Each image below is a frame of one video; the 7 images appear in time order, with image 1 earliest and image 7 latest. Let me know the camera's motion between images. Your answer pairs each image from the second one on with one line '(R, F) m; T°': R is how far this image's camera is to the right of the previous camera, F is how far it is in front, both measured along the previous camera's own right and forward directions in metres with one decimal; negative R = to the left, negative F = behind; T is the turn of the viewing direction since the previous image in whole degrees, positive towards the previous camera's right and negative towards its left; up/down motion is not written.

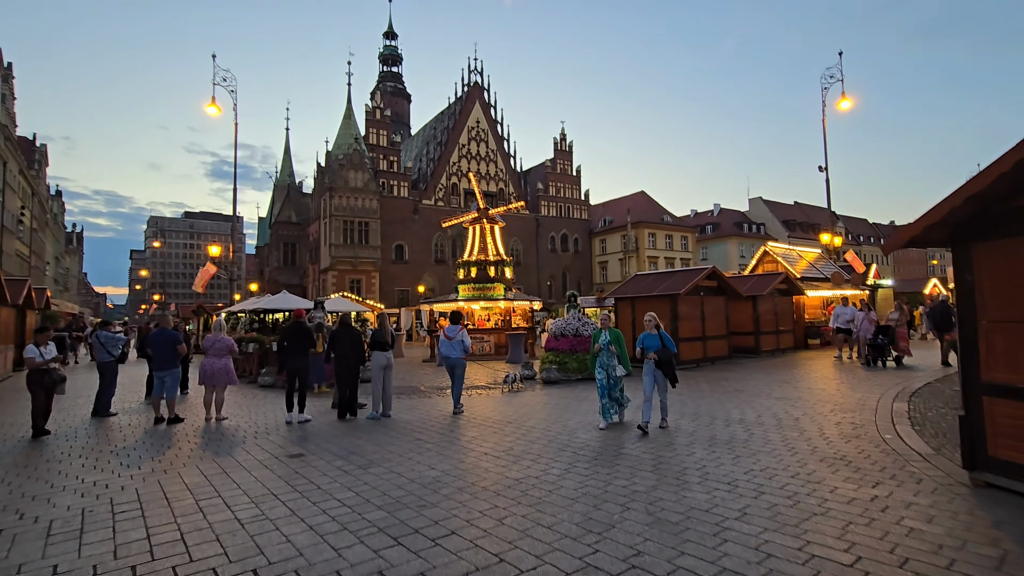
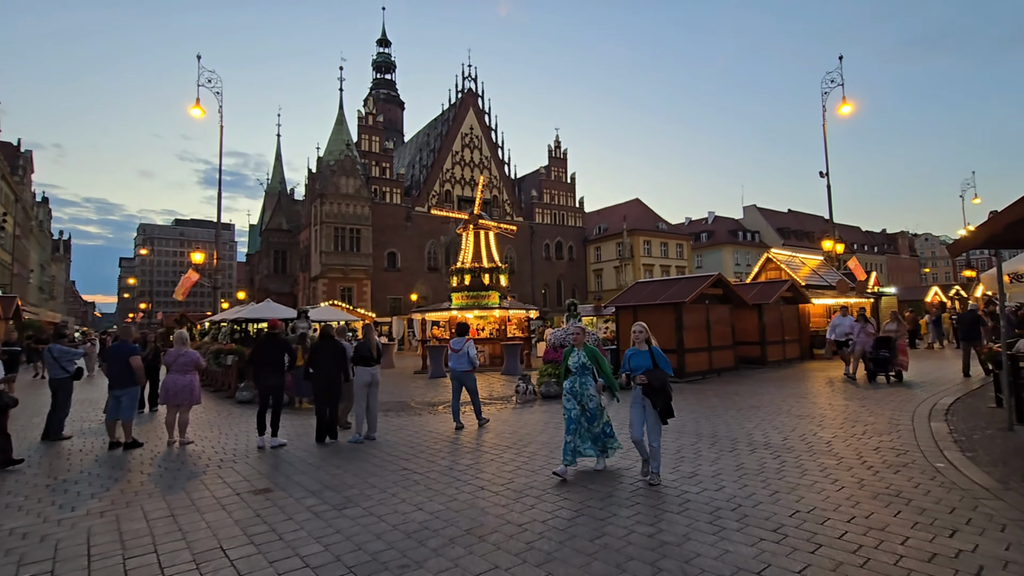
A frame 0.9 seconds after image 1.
(-0.1, +0.9) m; +1°
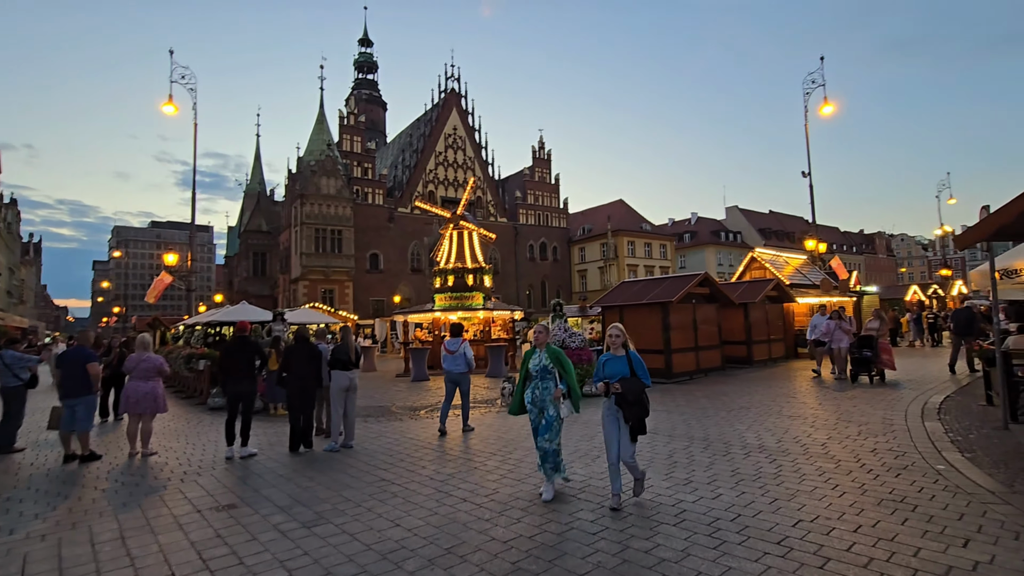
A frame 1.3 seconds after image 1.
(0.0, +0.4) m; +2°
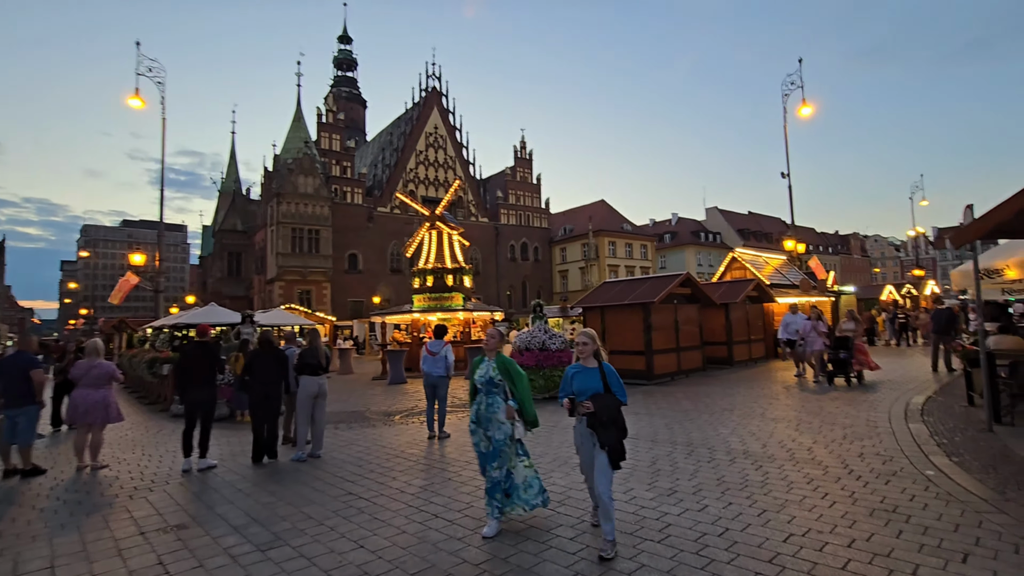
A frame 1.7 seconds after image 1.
(+0.1, +0.4) m; +2°
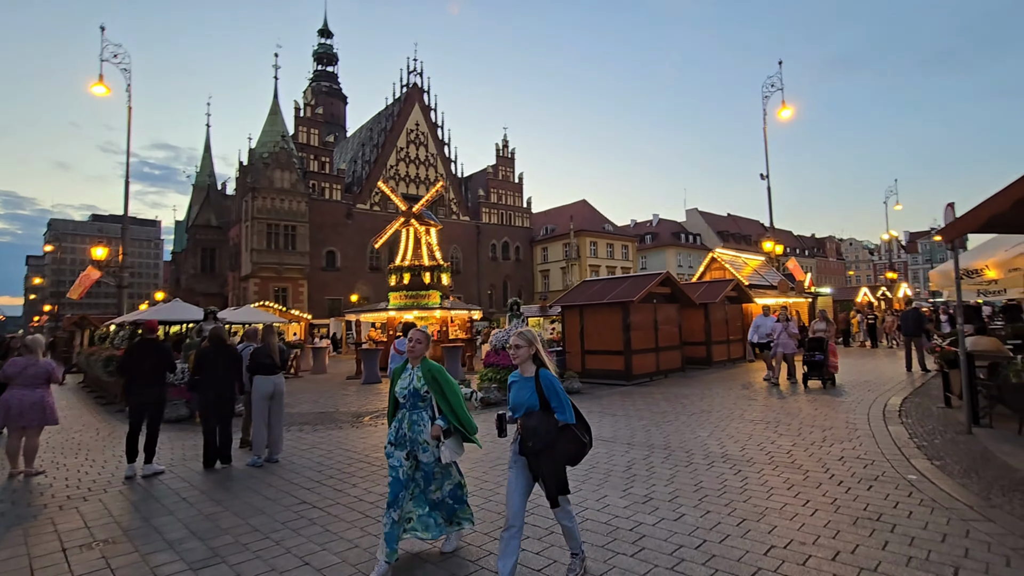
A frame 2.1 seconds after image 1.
(+0.1, +0.4) m; +2°
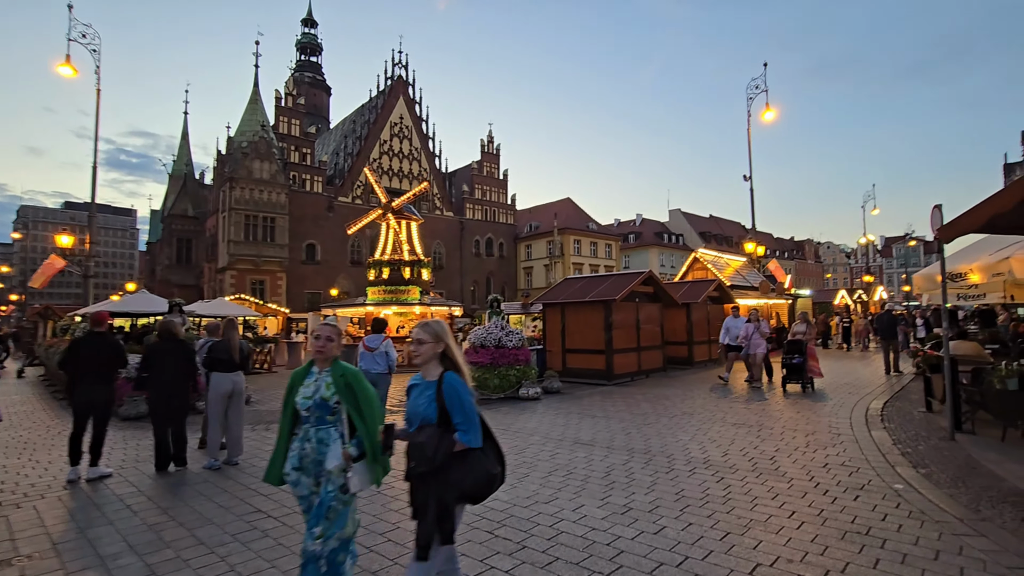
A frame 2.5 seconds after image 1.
(+0.1, +0.3) m; +2°
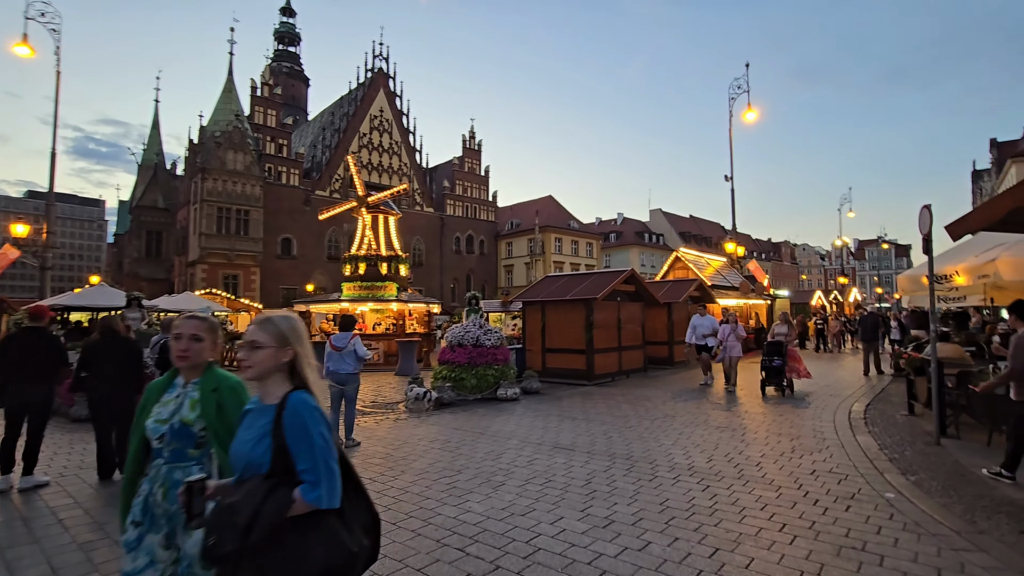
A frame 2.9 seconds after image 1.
(0.0, +0.4) m; +2°
